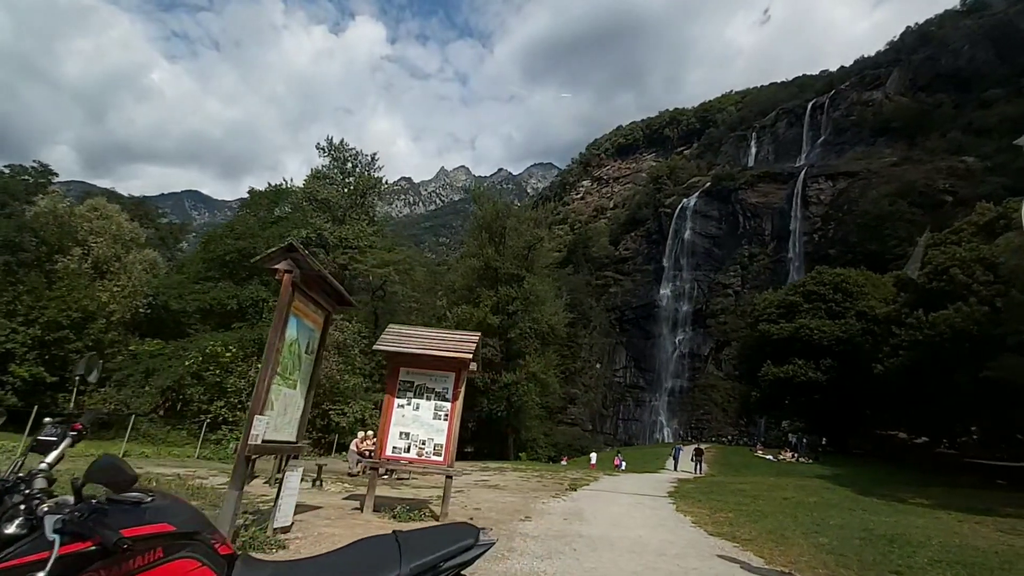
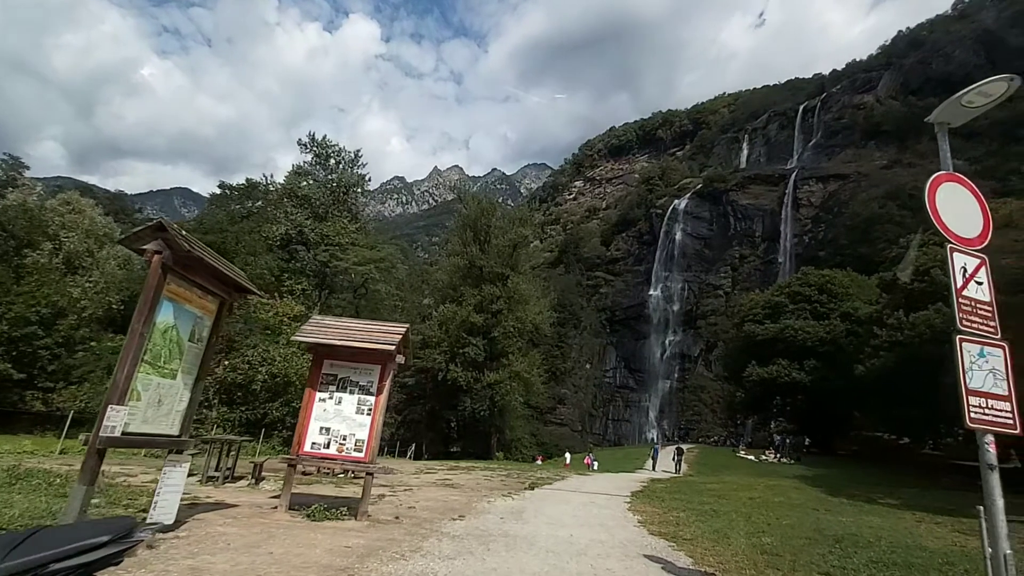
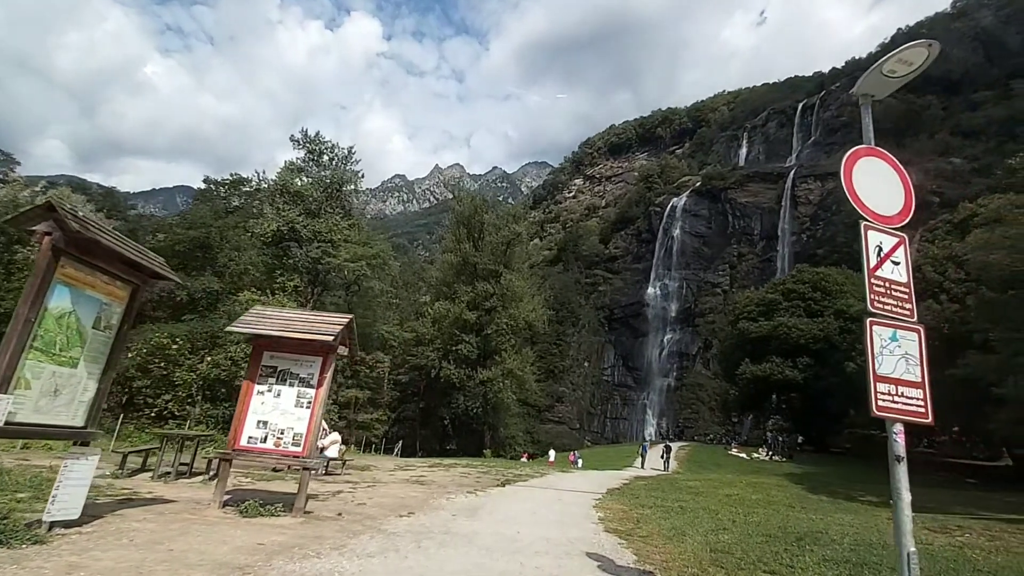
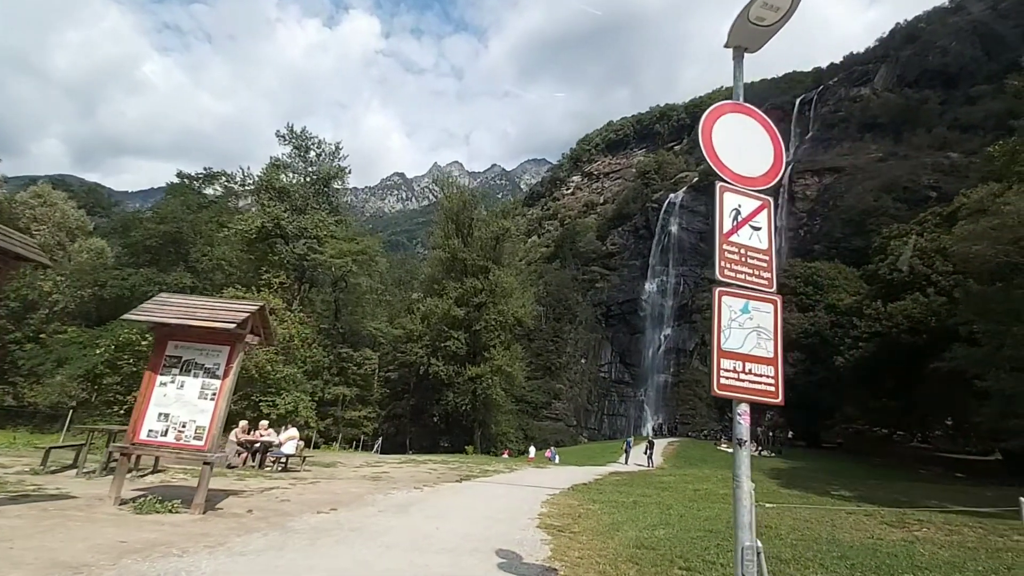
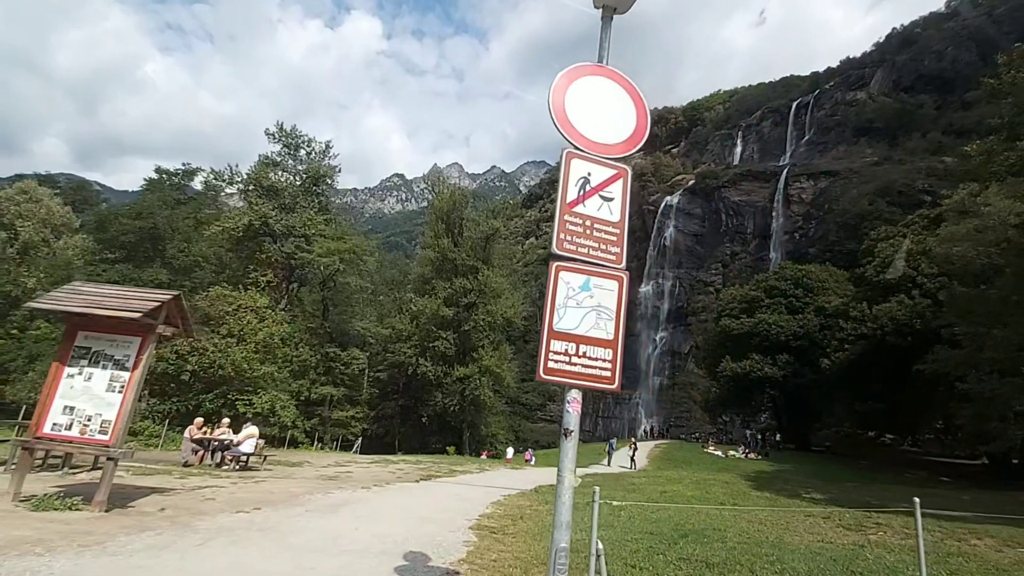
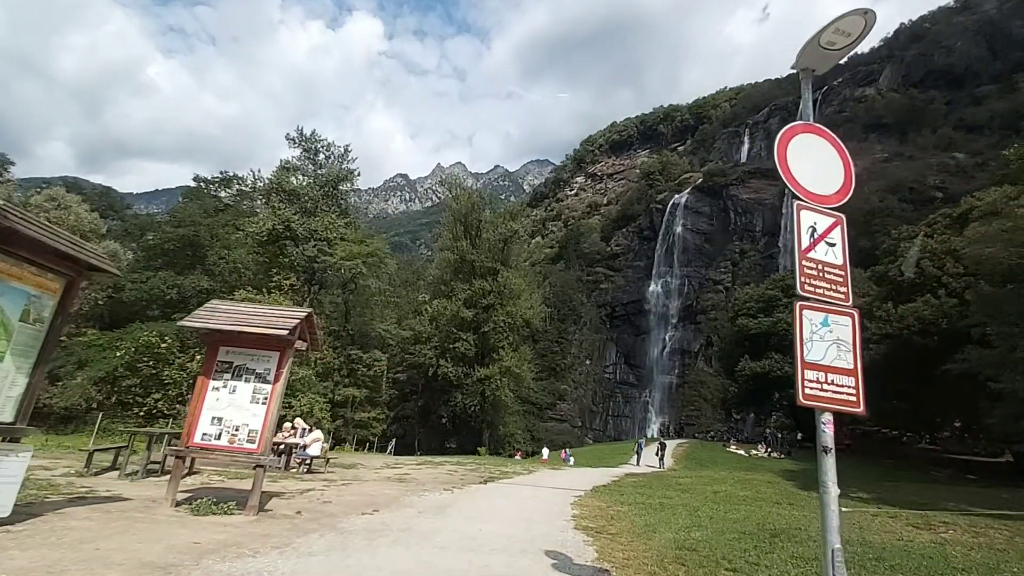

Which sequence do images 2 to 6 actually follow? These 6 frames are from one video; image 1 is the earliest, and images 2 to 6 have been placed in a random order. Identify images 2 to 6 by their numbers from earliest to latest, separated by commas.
2, 3, 6, 4, 5
